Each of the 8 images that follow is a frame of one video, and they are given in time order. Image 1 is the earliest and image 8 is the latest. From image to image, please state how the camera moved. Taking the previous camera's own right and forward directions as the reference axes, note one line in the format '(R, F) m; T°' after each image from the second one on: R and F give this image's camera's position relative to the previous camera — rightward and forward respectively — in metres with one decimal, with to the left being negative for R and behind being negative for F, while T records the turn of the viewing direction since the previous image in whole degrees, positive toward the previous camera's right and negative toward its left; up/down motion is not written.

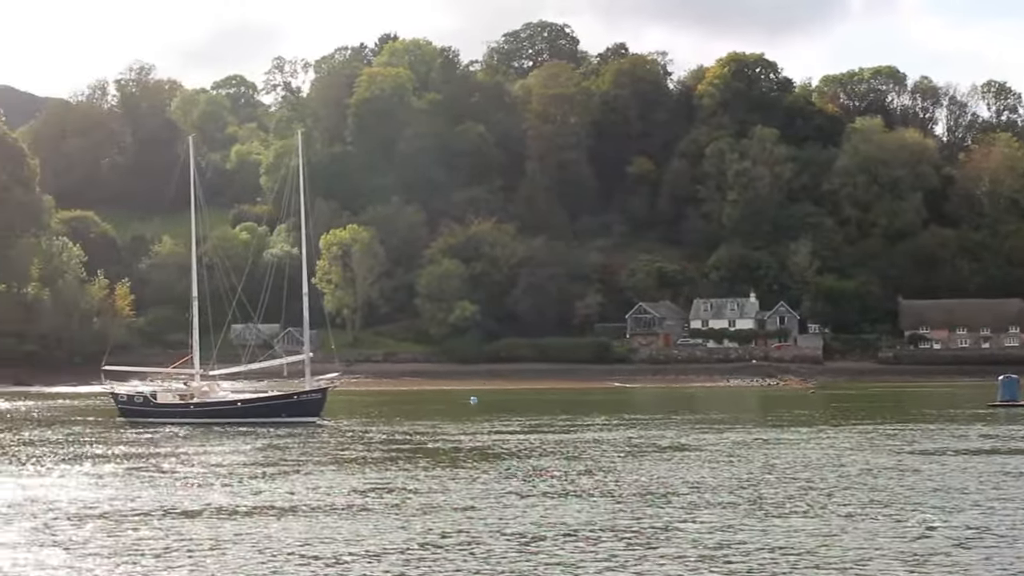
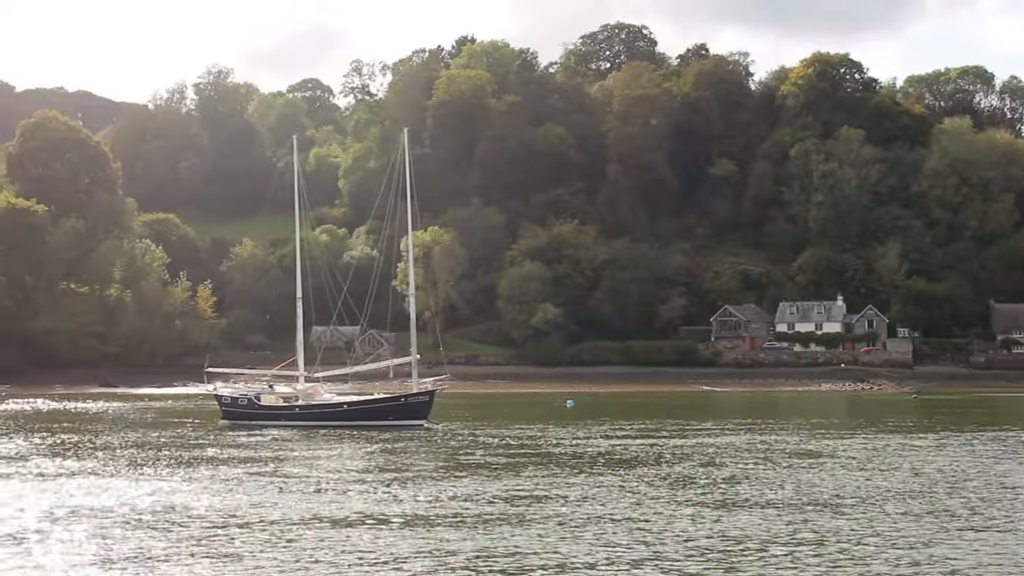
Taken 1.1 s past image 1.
(-2.7, +0.8) m; -2°
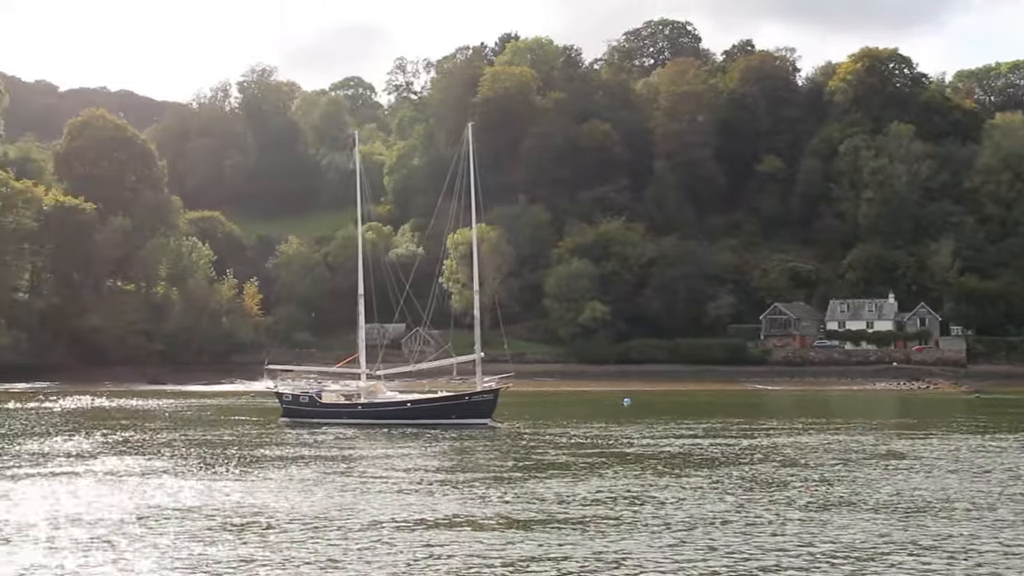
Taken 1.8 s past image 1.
(-1.7, +0.4) m; -1°
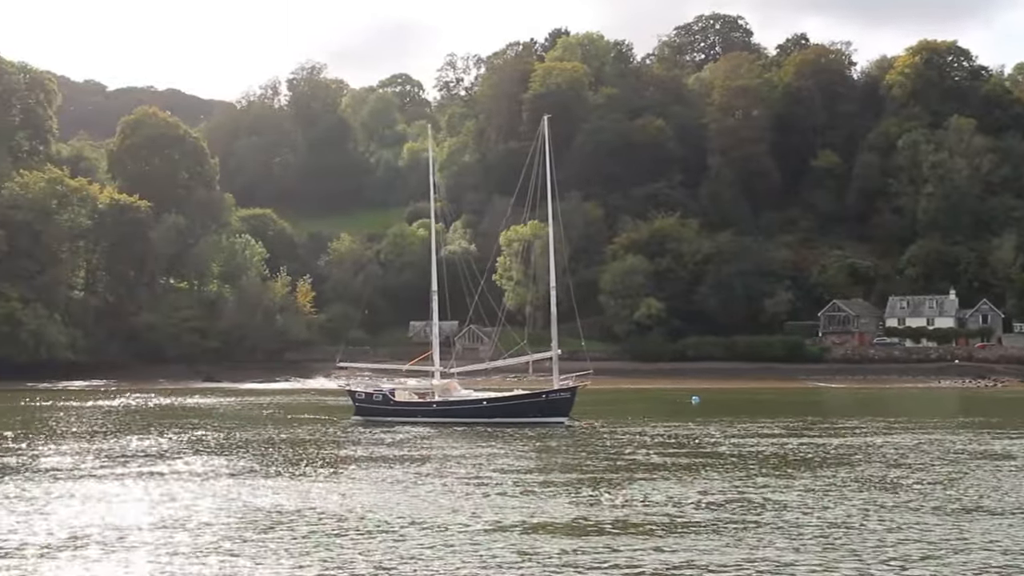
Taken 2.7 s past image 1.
(-2.2, +0.5) m; -1°
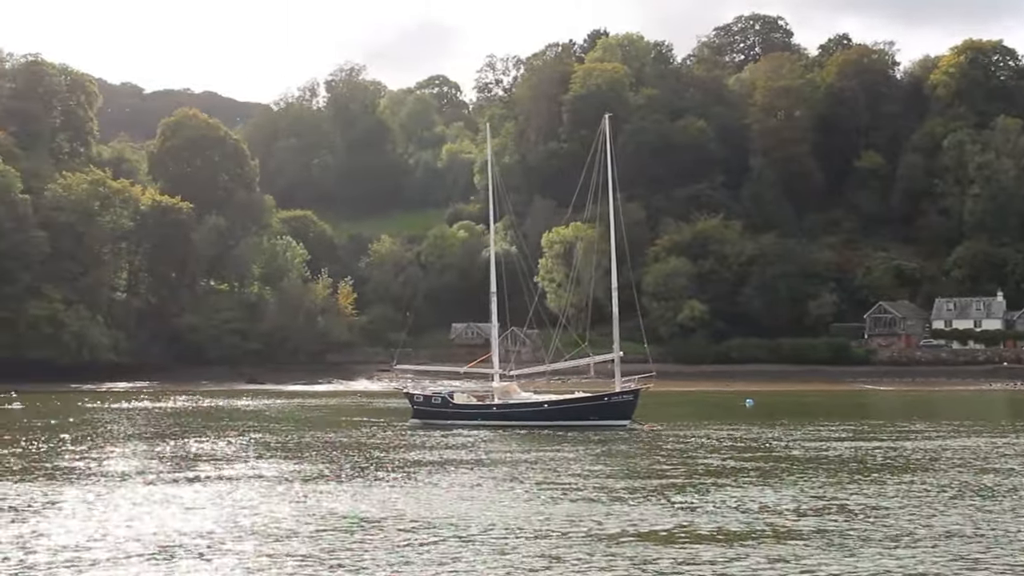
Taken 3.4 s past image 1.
(-1.9, +0.3) m; -1°
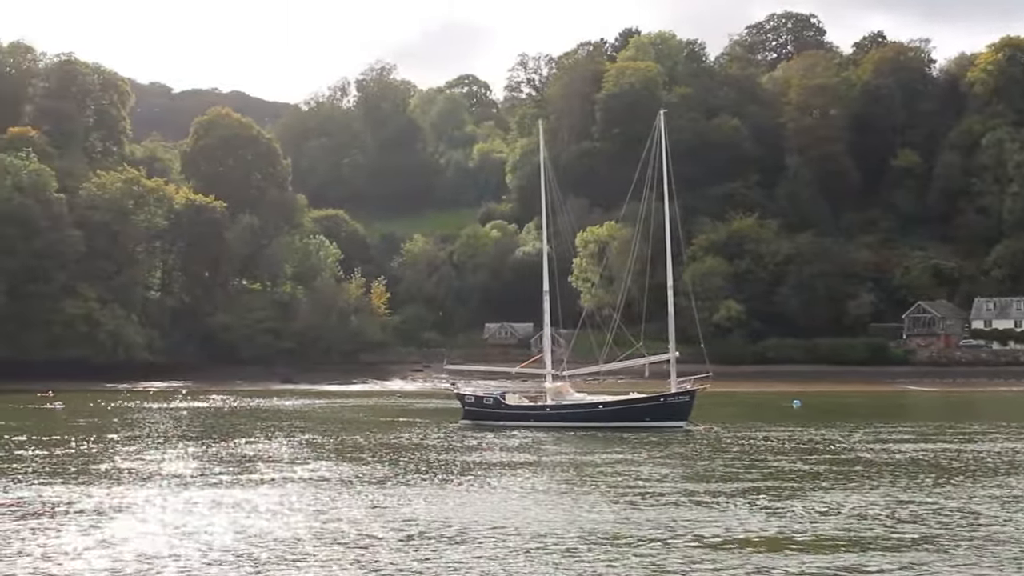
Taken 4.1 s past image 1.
(-1.9, +0.4) m; -1°
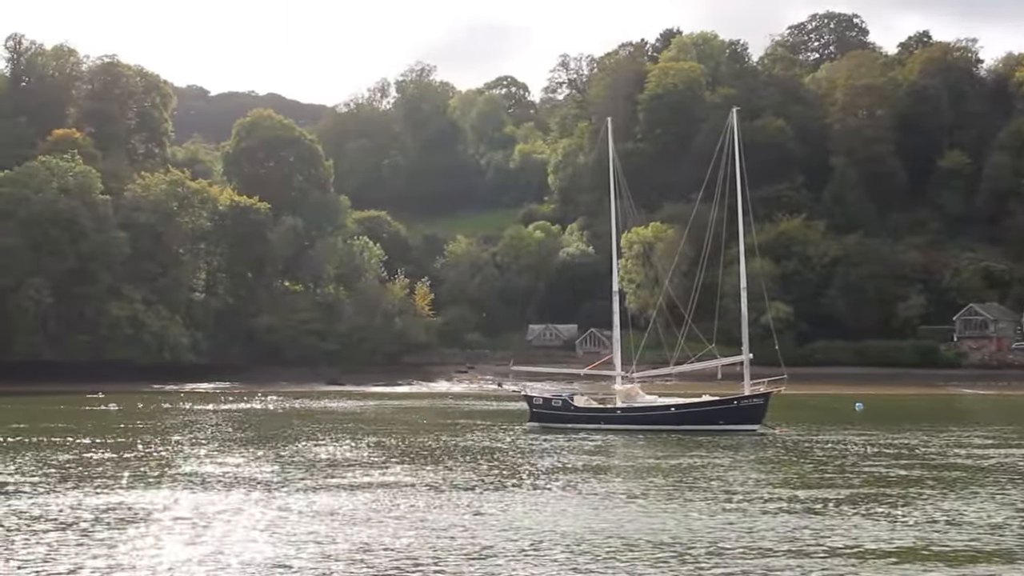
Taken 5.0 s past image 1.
(-2.5, +0.4) m; -1°
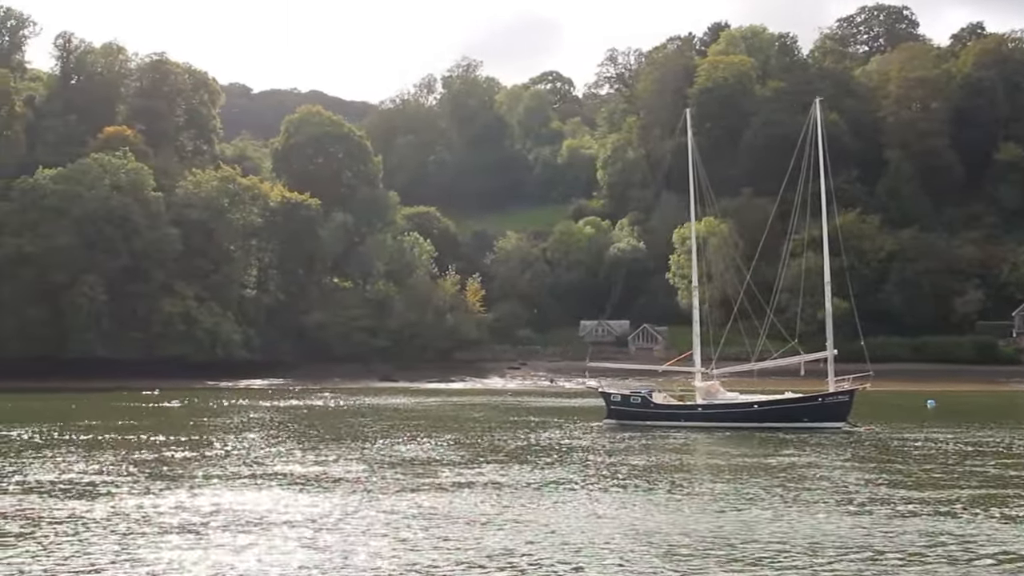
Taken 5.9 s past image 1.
(-2.7, +0.3) m; -1°
